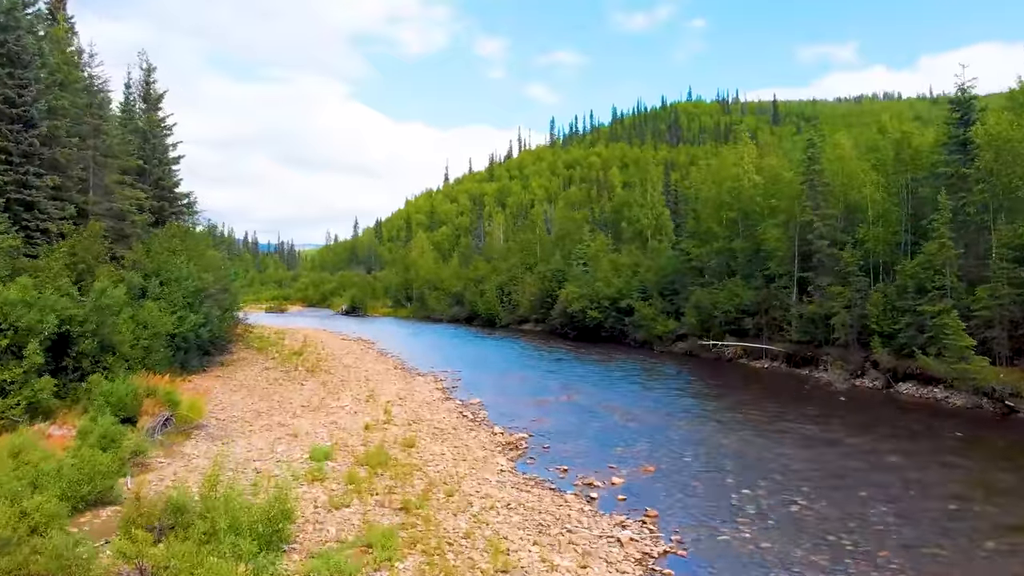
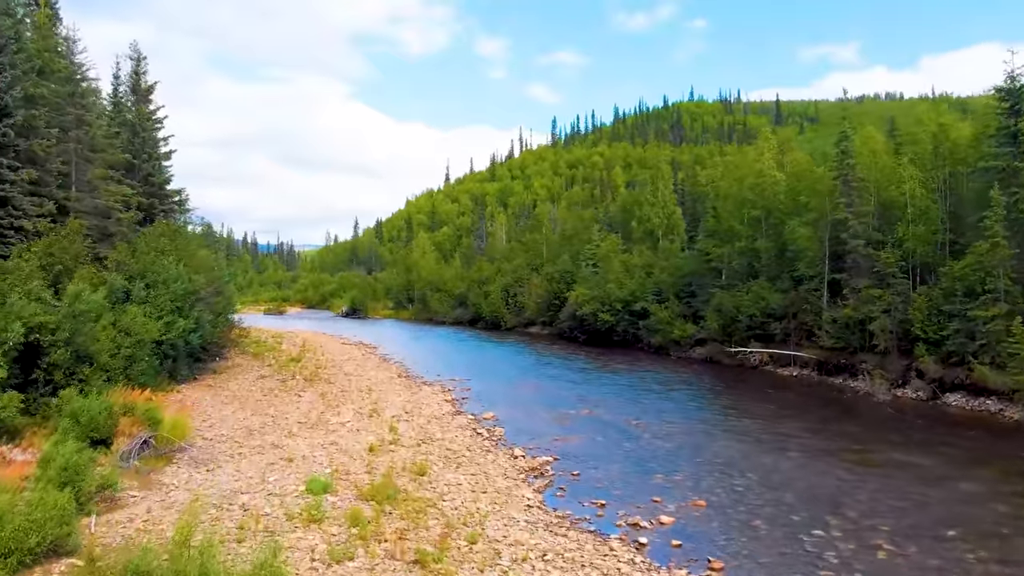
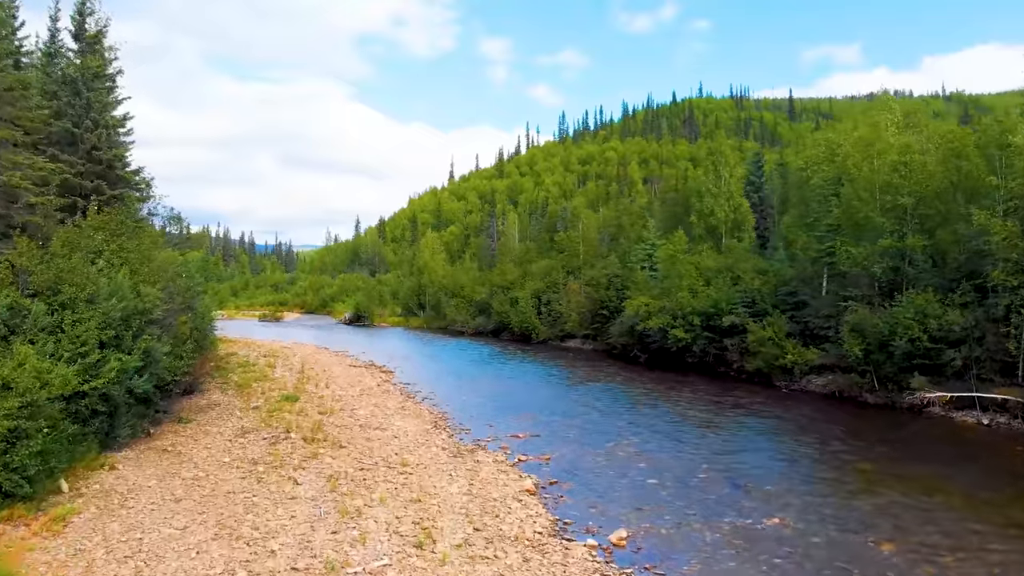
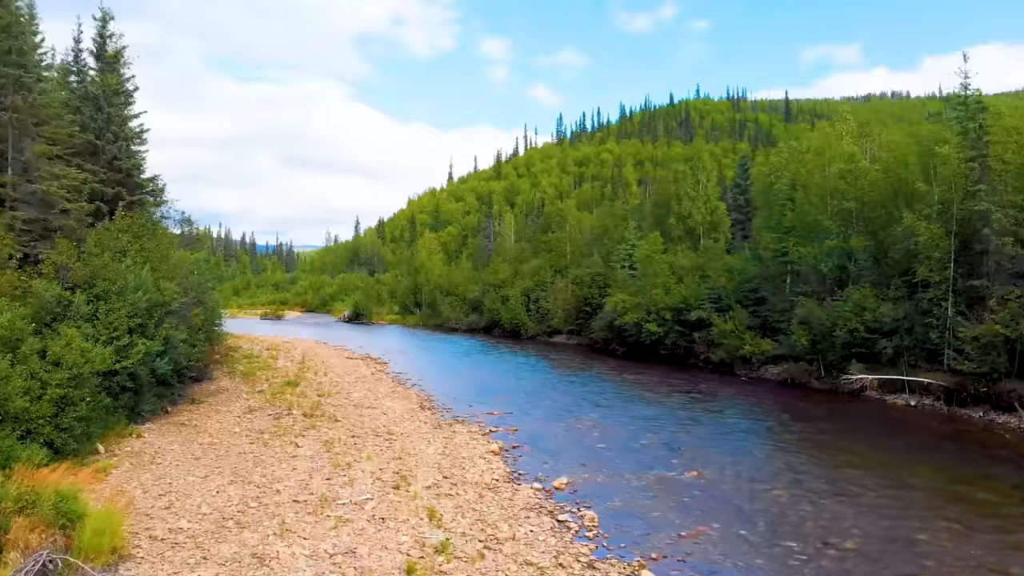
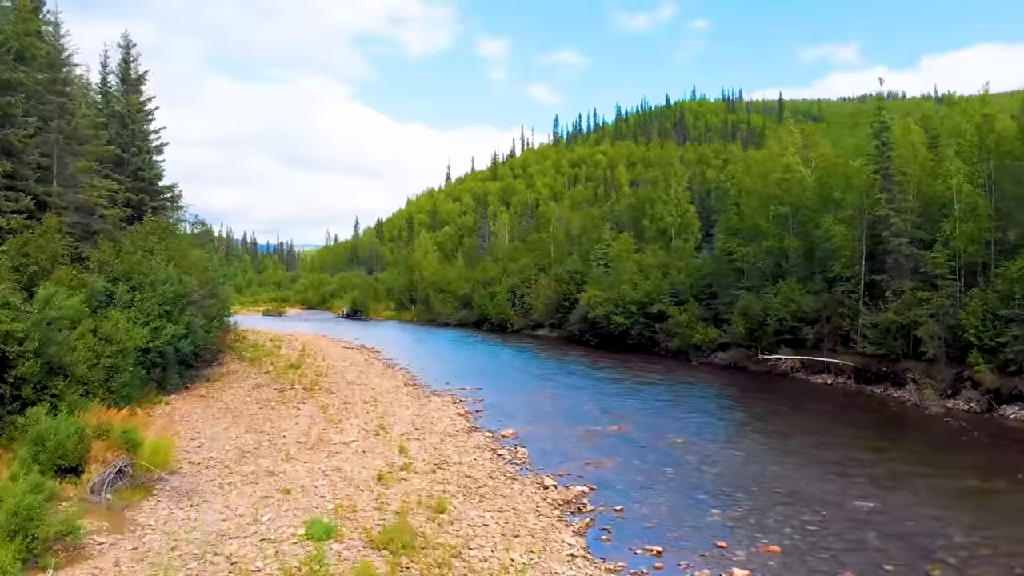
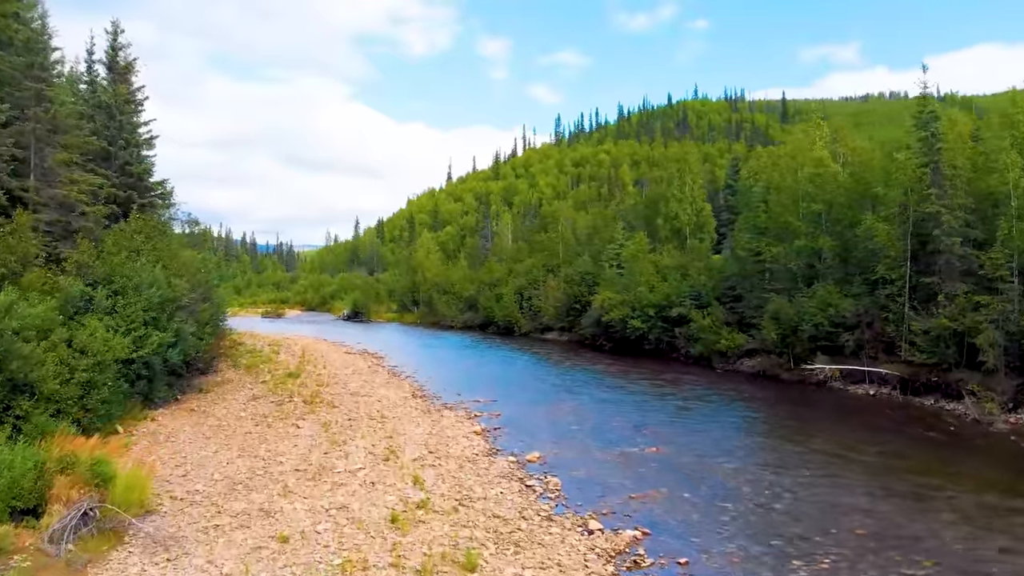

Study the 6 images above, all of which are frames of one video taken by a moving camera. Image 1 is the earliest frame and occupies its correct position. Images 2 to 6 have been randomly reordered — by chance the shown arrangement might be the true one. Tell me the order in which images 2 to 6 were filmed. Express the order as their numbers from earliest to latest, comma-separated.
2, 5, 6, 4, 3
